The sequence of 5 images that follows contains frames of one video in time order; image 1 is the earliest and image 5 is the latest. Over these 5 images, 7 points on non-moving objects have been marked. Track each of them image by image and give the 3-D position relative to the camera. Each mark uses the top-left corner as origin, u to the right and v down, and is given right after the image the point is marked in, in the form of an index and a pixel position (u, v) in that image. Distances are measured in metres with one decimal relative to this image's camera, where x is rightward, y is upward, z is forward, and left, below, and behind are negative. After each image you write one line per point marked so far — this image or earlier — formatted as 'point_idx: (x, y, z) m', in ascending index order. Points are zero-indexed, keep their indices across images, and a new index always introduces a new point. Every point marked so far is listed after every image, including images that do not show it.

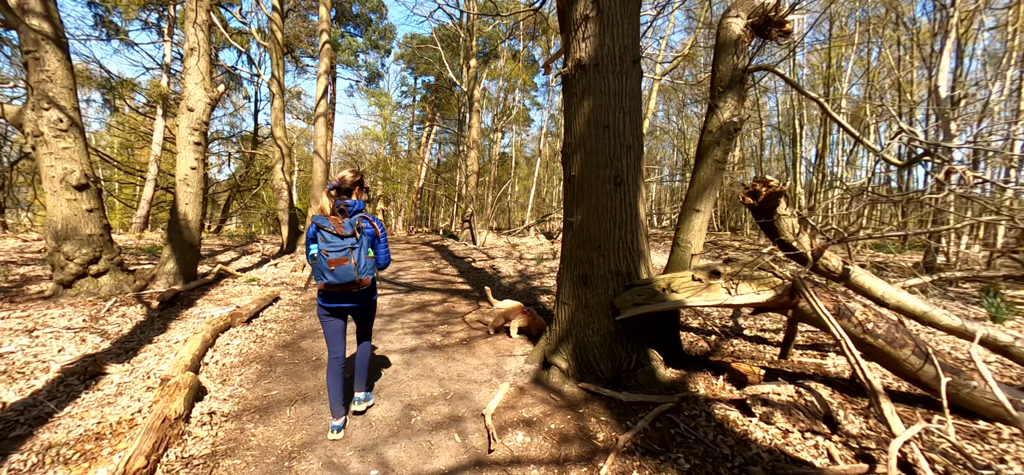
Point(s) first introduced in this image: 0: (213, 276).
0: (-5.0, -0.6, +6.9) m
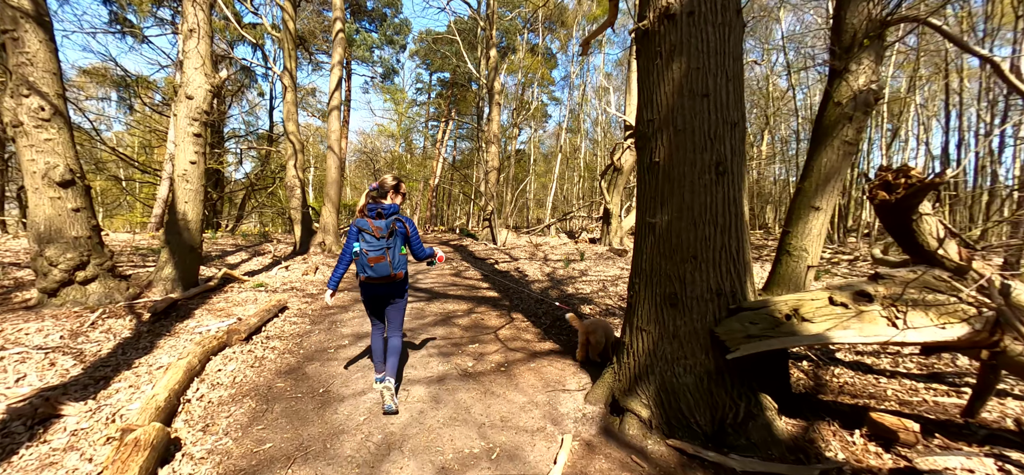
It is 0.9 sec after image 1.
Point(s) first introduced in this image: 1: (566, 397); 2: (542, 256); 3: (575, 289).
0: (-4.5, -0.7, +6.3) m
1: (+0.4, -1.1, +3.0) m
2: (+0.8, -0.5, +11.6) m
3: (+1.1, -0.9, +6.9) m
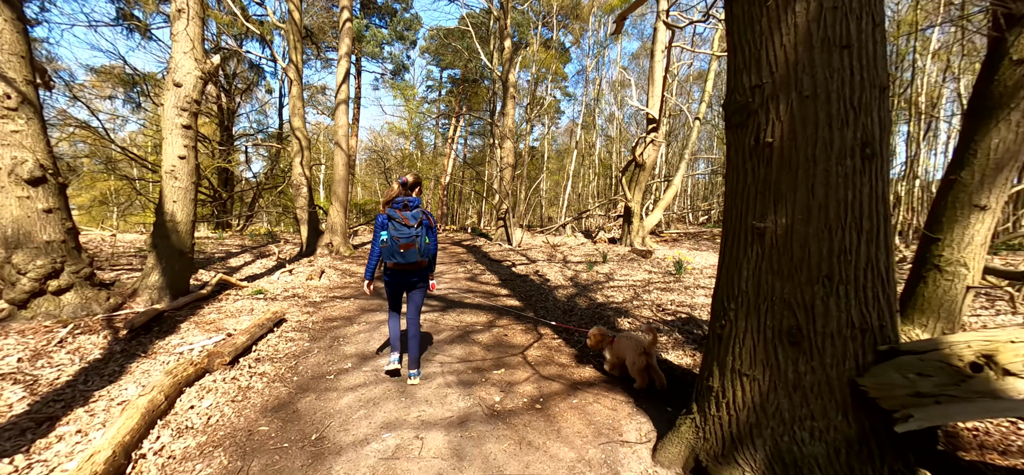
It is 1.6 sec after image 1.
0: (-4.1, -0.7, +5.7) m
1: (+0.6, -1.2, +2.3) m
2: (+1.3, -0.5, +10.9) m
3: (+1.4, -0.9, +6.2) m
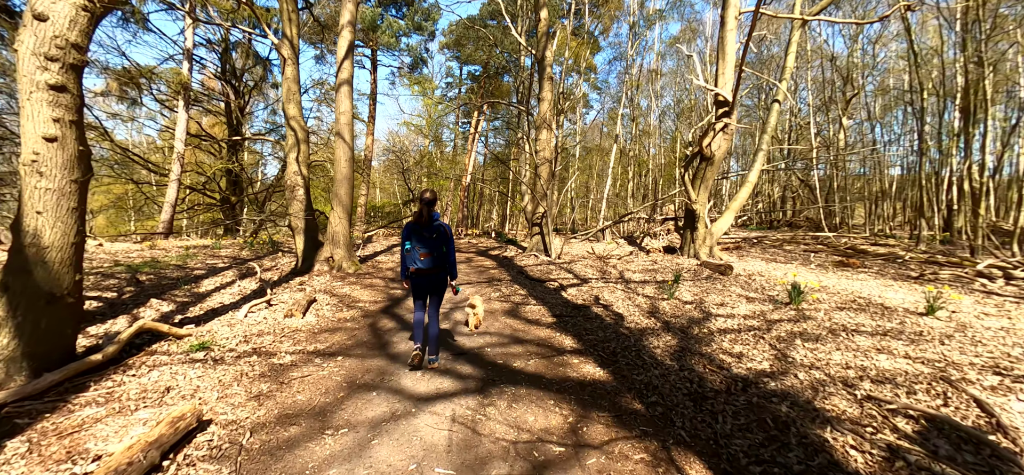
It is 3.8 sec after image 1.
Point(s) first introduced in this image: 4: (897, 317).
0: (-3.5, -1.0, +3.7) m
1: (+1.2, -1.4, +0.1) m
2: (+2.2, -0.8, +8.7) m
3: (+2.1, -1.1, +4.0) m
4: (+5.5, -1.1, +5.9) m
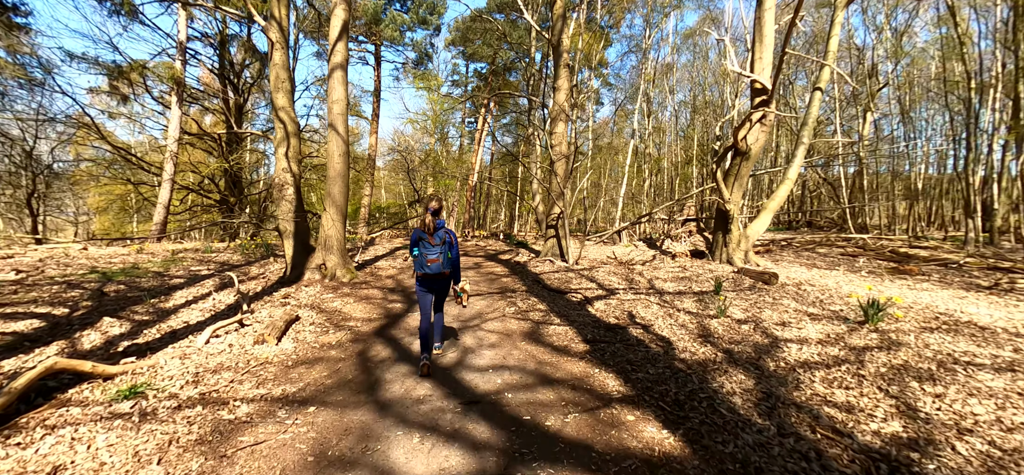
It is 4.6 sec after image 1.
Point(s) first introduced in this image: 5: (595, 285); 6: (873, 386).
0: (-3.3, -1.1, +2.7) m
1: (+1.3, -1.5, -1.0) m
2: (+2.5, -0.8, +7.6) m
3: (+2.3, -1.2, +2.9) m
4: (+5.7, -1.2, +4.8) m
5: (+1.4, -0.8, +7.3) m
6: (+2.9, -1.2, +3.3) m
